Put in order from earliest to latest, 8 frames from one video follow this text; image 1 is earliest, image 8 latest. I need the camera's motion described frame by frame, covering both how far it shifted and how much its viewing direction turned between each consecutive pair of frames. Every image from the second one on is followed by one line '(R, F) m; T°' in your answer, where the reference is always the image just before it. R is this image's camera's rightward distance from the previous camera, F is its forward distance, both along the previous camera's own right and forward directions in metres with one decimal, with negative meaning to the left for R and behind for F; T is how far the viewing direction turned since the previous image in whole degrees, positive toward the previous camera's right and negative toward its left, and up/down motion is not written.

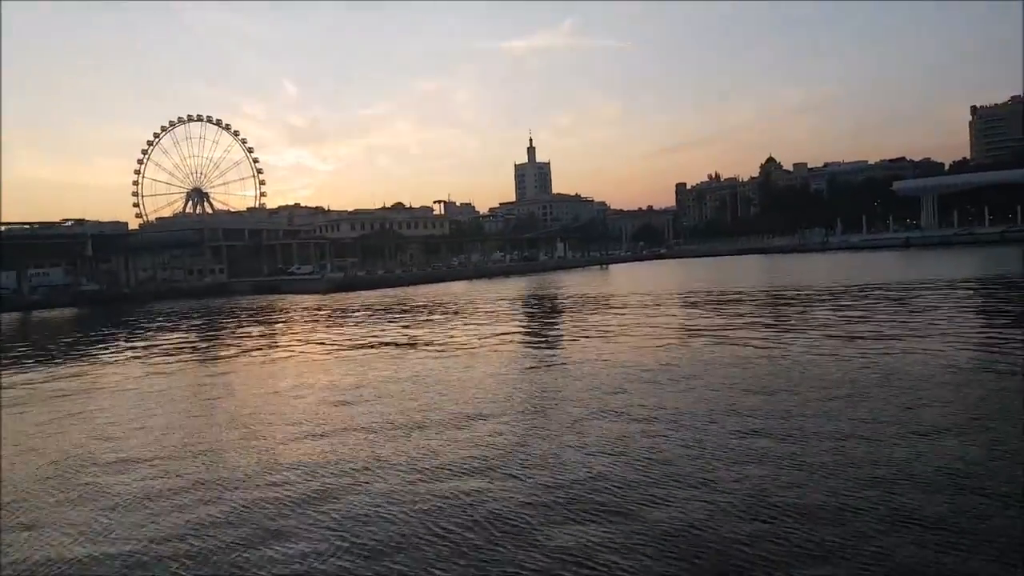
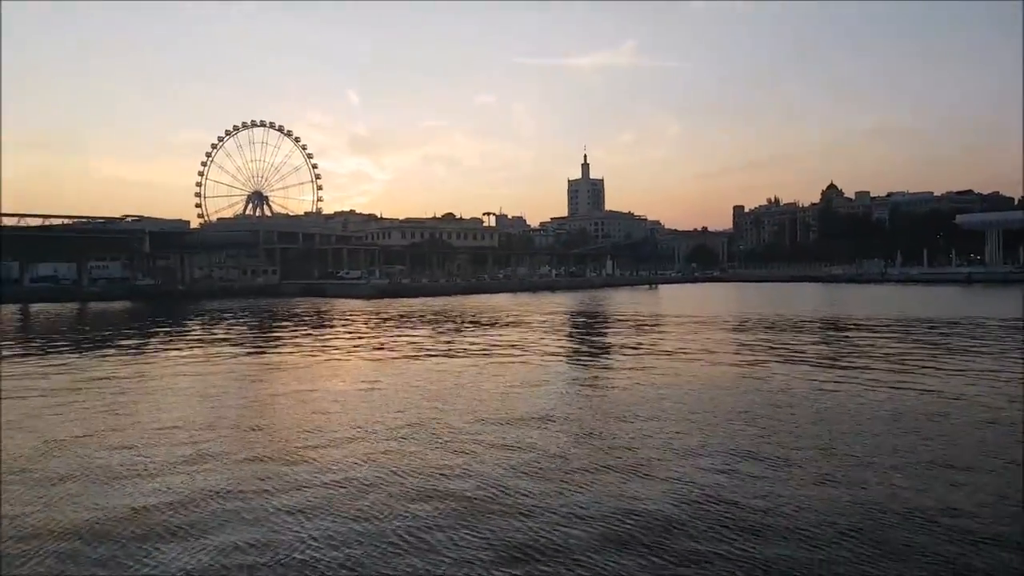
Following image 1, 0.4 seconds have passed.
(+0.1, +0.1) m; -4°
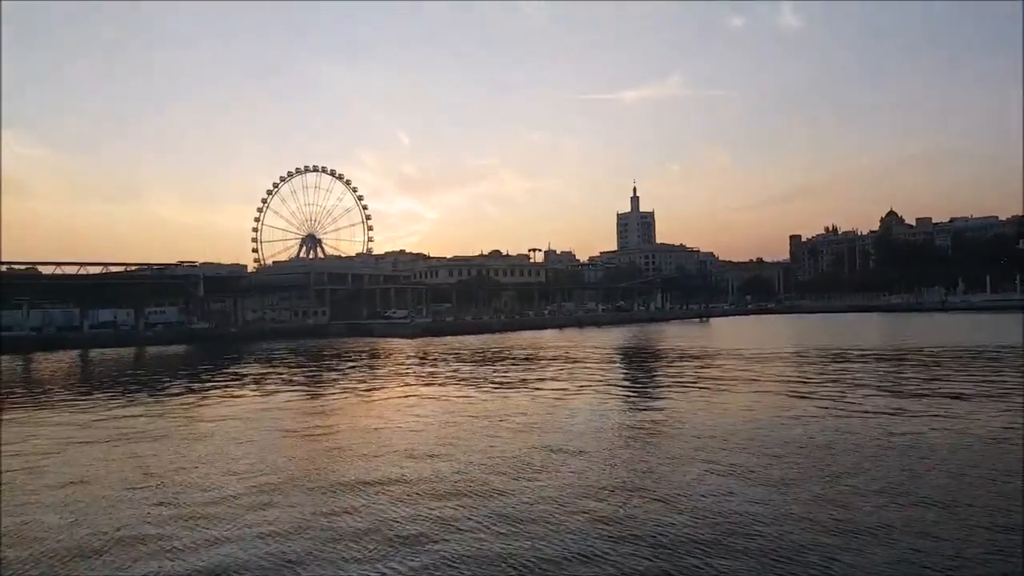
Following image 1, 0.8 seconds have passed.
(+0.3, 0.0) m; -4°
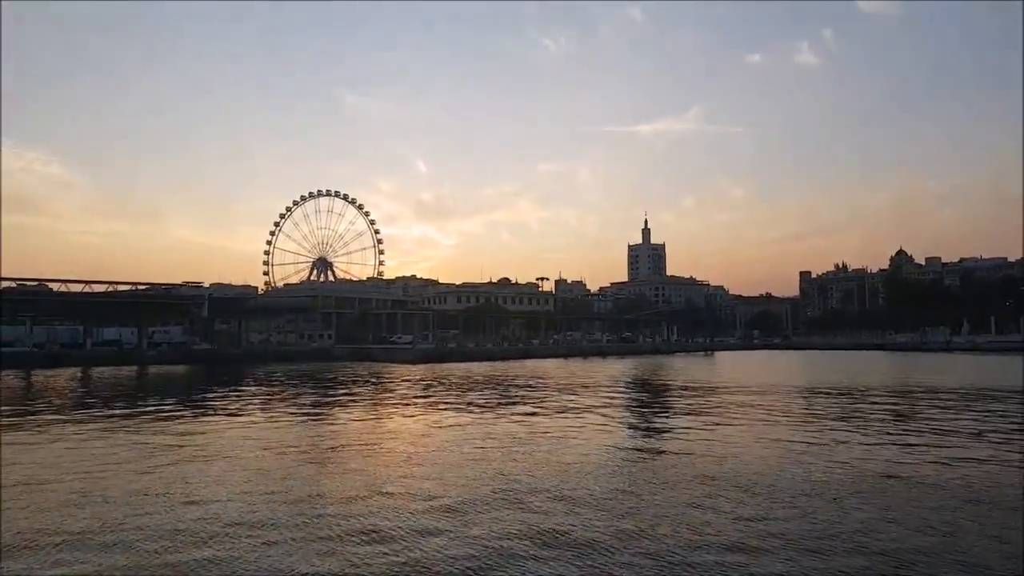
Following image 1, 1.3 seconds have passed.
(+0.4, -0.2) m; -1°
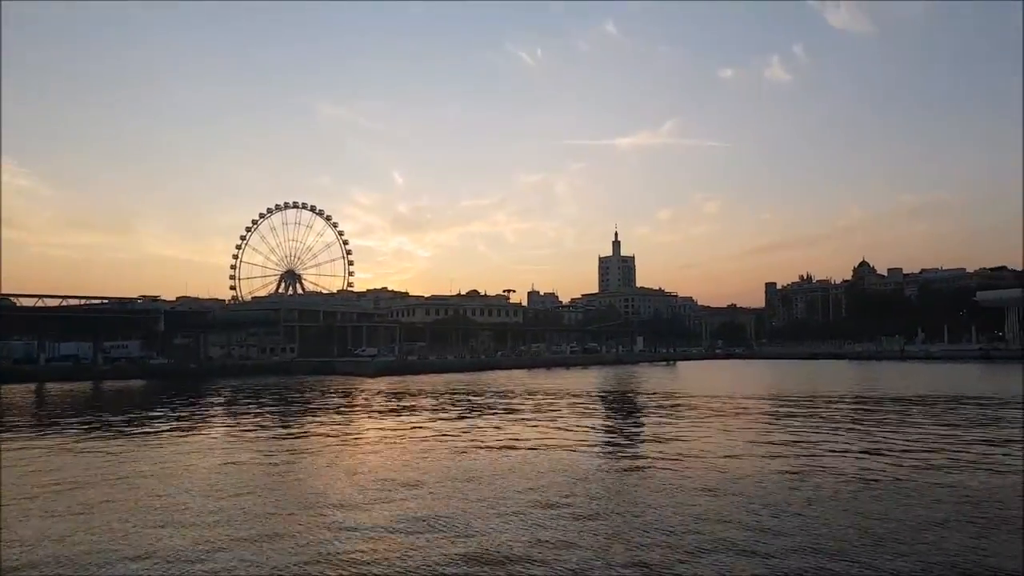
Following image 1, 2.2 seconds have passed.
(+0.7, -0.3) m; +1°
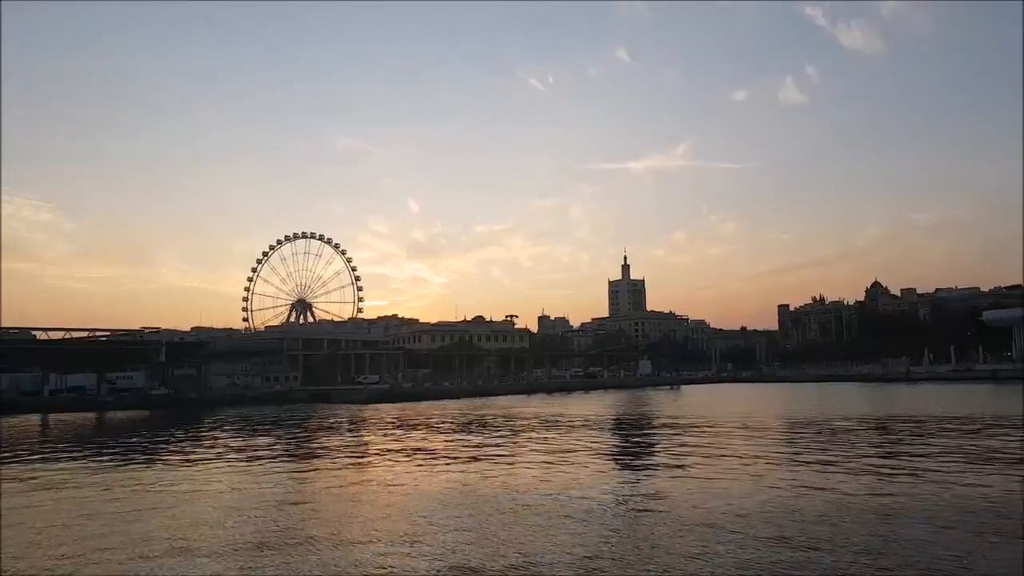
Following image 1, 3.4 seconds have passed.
(+0.8, -0.3) m; -1°
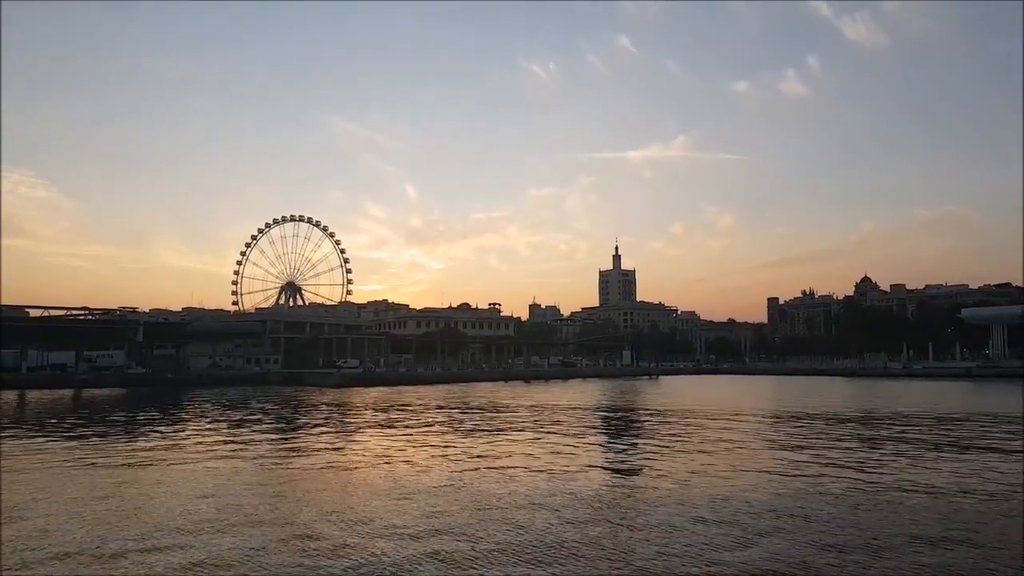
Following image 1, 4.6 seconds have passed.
(+0.8, -0.3) m; 0°
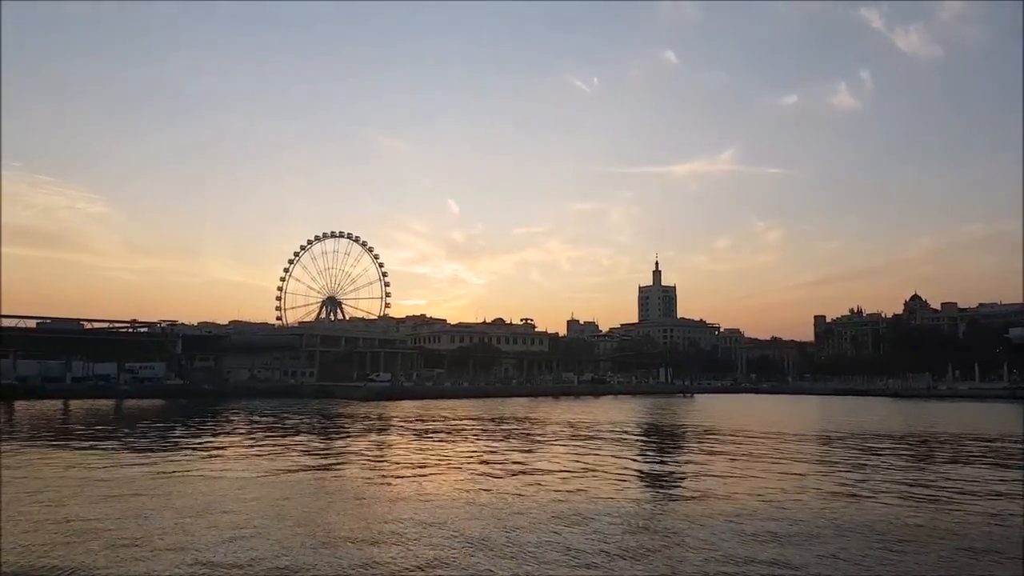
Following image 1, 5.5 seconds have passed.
(+0.5, -0.1) m; -3°
